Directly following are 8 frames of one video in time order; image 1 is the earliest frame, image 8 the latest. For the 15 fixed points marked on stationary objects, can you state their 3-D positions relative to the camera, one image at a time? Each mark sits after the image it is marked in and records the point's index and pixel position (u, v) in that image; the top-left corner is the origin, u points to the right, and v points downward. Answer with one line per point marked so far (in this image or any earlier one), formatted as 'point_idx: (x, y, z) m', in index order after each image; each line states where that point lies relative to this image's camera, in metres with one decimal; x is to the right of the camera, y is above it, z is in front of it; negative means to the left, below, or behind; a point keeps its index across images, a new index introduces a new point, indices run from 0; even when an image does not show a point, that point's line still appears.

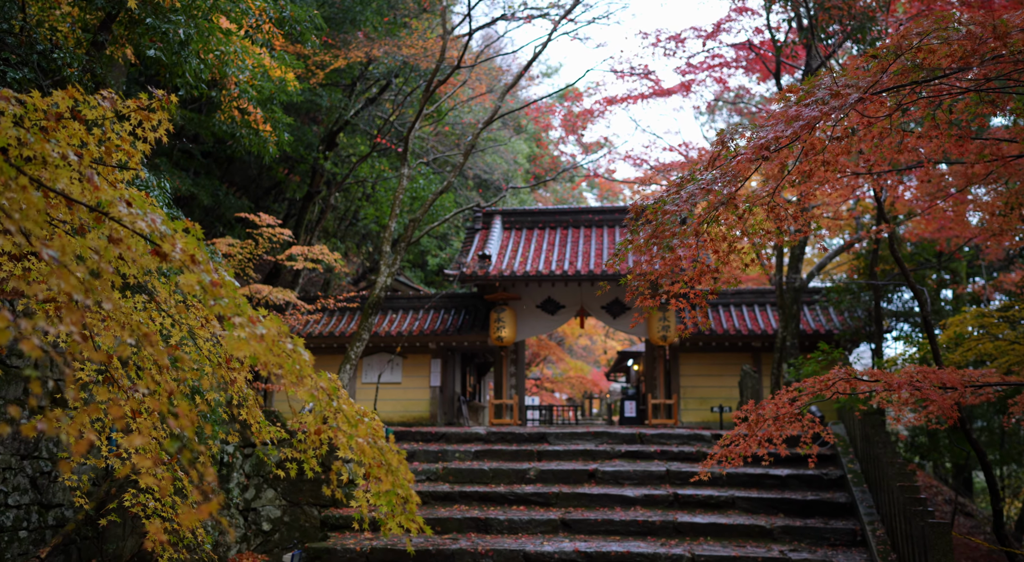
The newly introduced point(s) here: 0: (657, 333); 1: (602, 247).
0: (+2.5, -0.9, +16.5) m
1: (+1.7, +0.6, +17.9) m
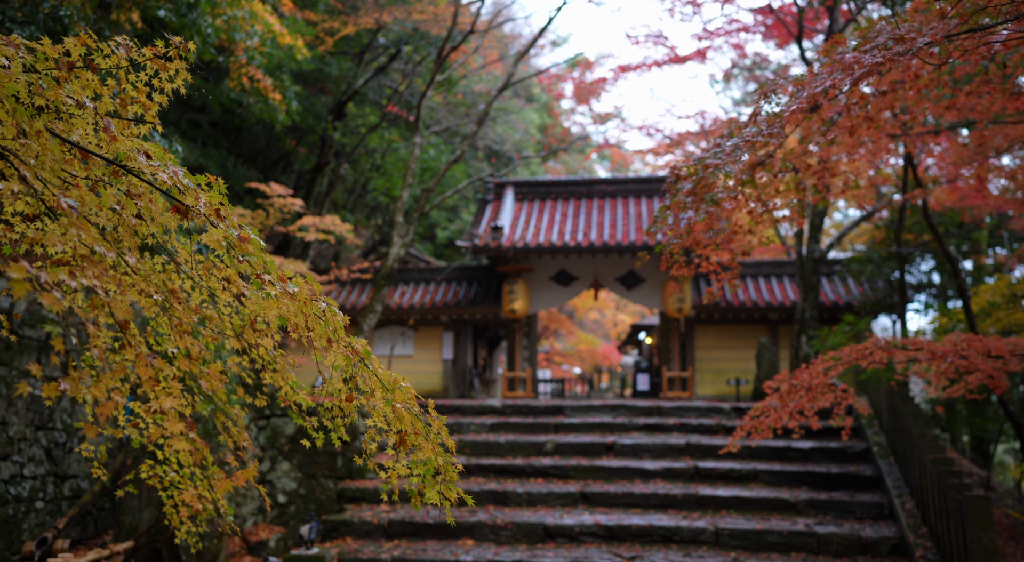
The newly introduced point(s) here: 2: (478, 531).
0: (+2.8, -0.4, +16.2) m
1: (+2.0, +1.2, +17.6) m
2: (-0.3, -2.6, +9.6) m
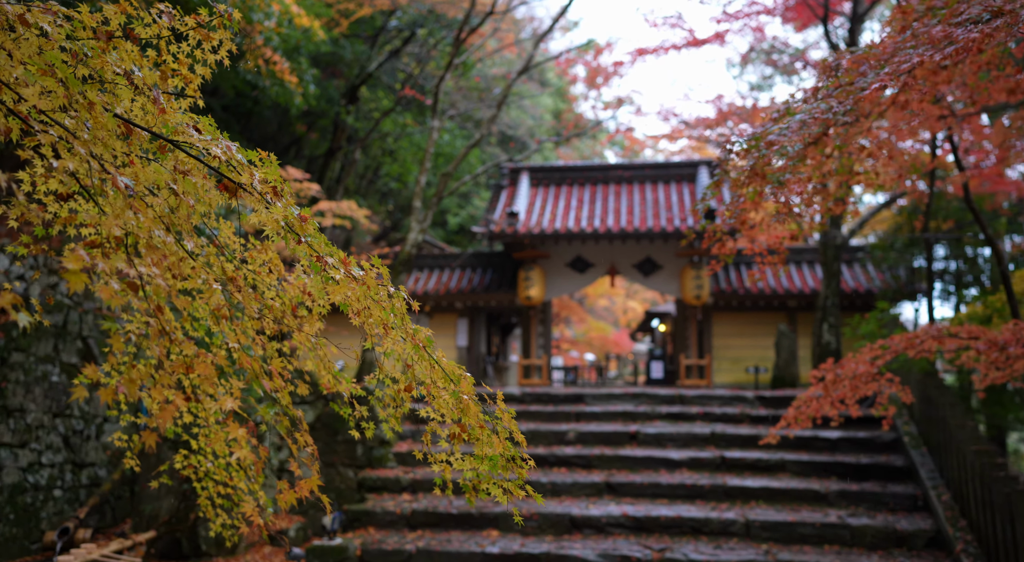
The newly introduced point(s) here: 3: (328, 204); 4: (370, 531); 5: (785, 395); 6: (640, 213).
0: (+3.0, -0.2, +16.0) m
1: (+2.3, +1.4, +17.4) m
2: (-0.1, -2.4, +9.4) m
3: (-2.5, +1.1, +12.8) m
4: (-1.5, -2.5, +9.5) m
5: (+3.6, -1.5, +12.3) m
6: (+2.3, +1.2, +16.9) m
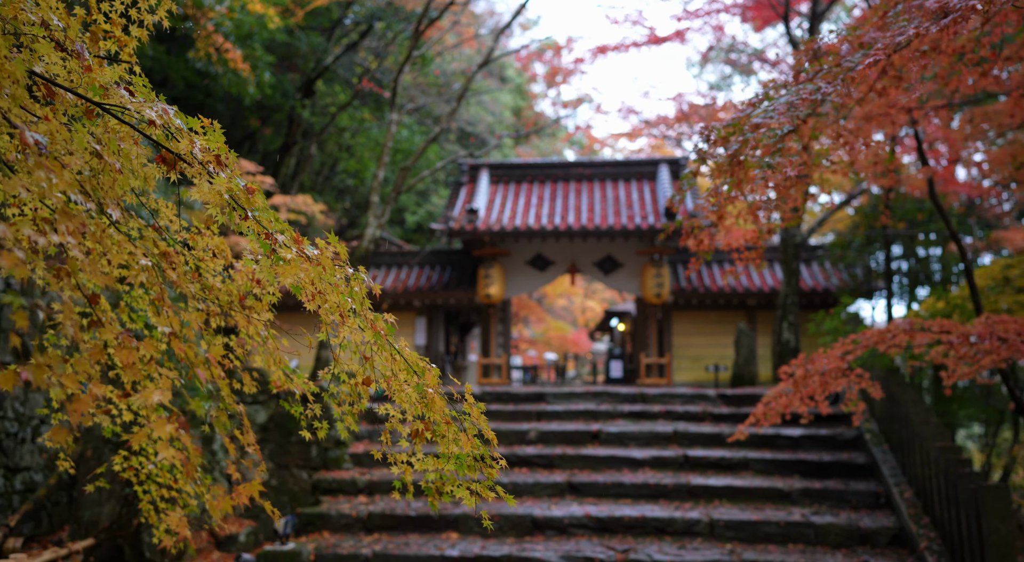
0: (+2.4, -0.2, +15.9) m
1: (+1.5, +1.5, +17.2) m
2: (-0.5, -2.4, +9.2) m
3: (-3.0, +1.1, +12.4) m
4: (-1.8, -2.5, +9.2) m
5: (+3.1, -1.5, +12.3) m
6: (+1.6, +1.2, +16.8) m
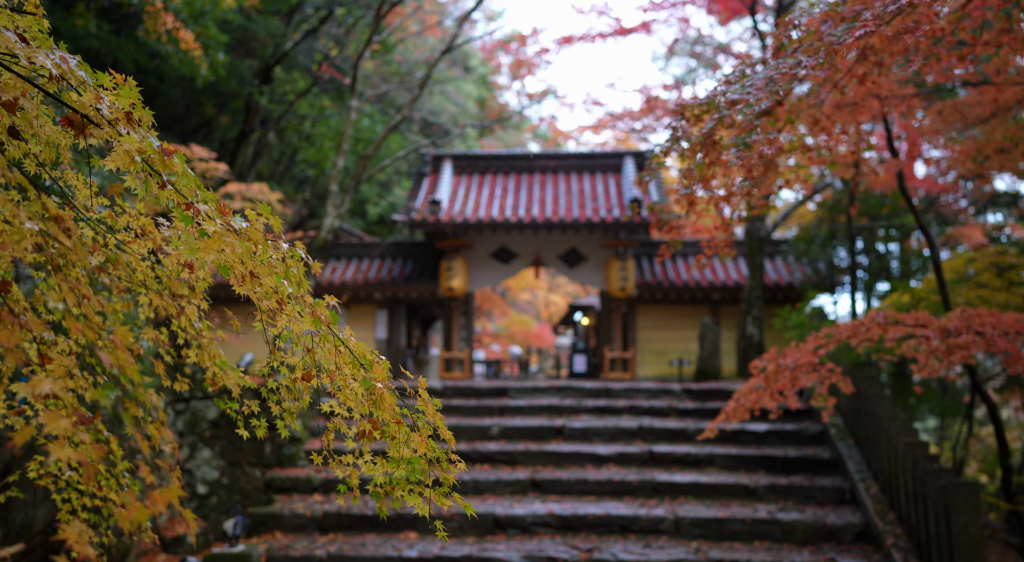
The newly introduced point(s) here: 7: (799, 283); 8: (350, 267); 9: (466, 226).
0: (+1.7, -0.1, +15.7) m
1: (+0.9, +1.6, +17.0) m
2: (-0.9, -2.3, +8.9) m
3: (-3.5, +1.2, +12.0) m
4: (-2.2, -2.4, +8.8) m
5: (+2.6, -1.4, +12.1) m
6: (+0.9, +1.4, +16.5) m
7: (+4.9, 0.0, +16.0) m
8: (-2.9, +0.2, +16.8) m
9: (-0.8, +0.9, +15.7) m
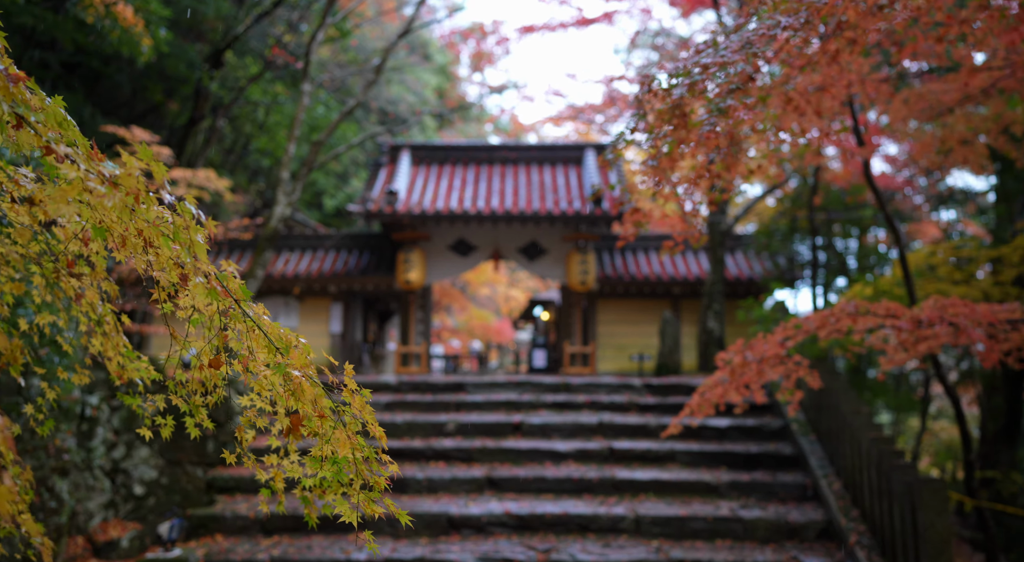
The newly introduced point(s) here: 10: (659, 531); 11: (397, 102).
0: (+1.1, +0.1, +15.4) m
1: (+0.1, +1.7, +16.7) m
2: (-1.3, -2.2, +8.5) m
3: (-4.0, +1.3, +11.5) m
4: (-2.6, -2.3, +8.4) m
5: (+2.0, -1.3, +11.9) m
6: (+0.2, +1.5, +16.2) m
7: (+4.2, +0.1, +15.9) m
8: (-3.6, +0.4, +16.4) m
9: (-1.4, +1.0, +15.3) m
10: (+1.3, -2.3, +8.6) m
11: (-2.4, +3.8, +19.7) m
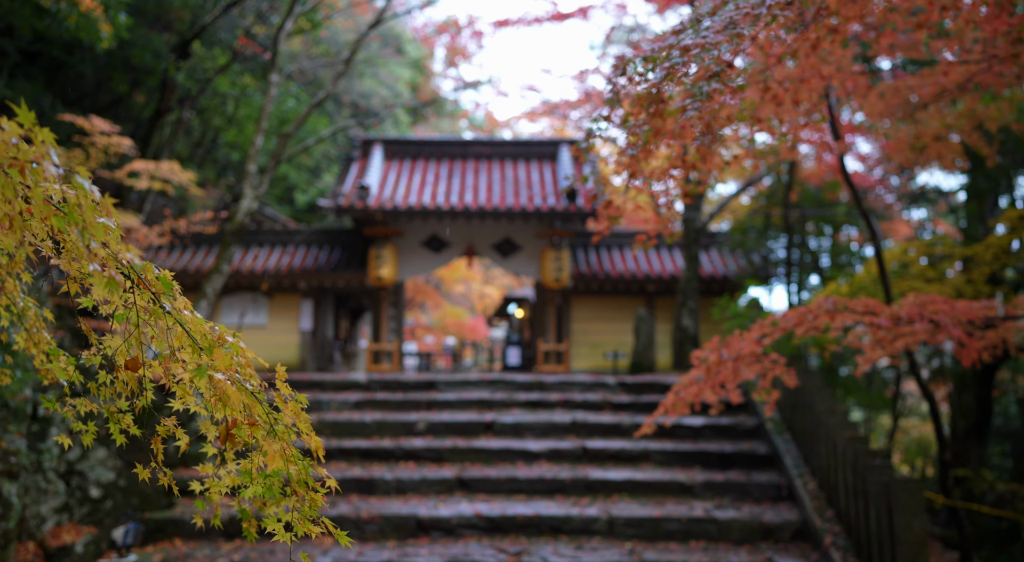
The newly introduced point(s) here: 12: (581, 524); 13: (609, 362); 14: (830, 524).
0: (+0.6, +0.1, +15.2) m
1: (-0.3, +1.8, +16.5) m
2: (-1.5, -2.2, +8.3) m
3: (-4.4, +1.4, +11.2) m
4: (-2.9, -2.2, +8.1) m
5: (+1.7, -1.2, +11.7) m
6: (-0.2, +1.5, +16.0) m
7: (+3.8, +0.1, +15.8) m
8: (-4.1, +0.4, +16.1) m
9: (-1.9, +1.1, +15.1) m
10: (+1.1, -2.3, +8.4) m
11: (-2.9, +3.8, +19.4) m
12: (+0.6, -2.2, +8.4) m
13: (+1.6, -1.4, +15.8) m
14: (+2.8, -2.1, +8.2) m
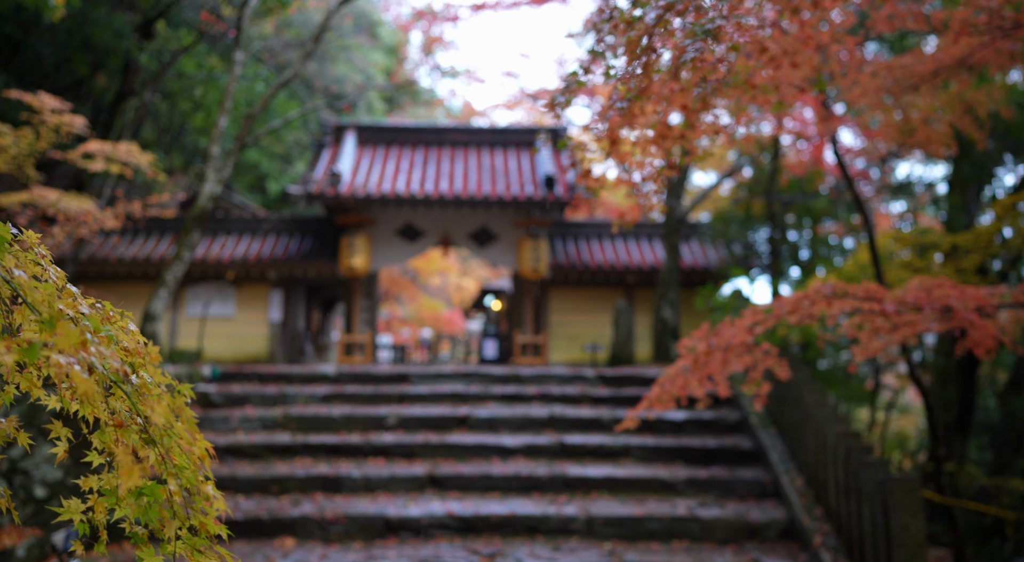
0: (+0.3, +0.3, +14.8) m
1: (-0.7, +1.9, +16.0) m
2: (-1.7, -2.0, +7.8) m
3: (-4.6, +1.5, +10.7) m
4: (-3.1, -2.1, +7.6) m
5: (+1.4, -1.1, +11.3) m
6: (-0.6, +1.7, +15.5) m
7: (+3.4, +0.3, +15.4) m
8: (-4.5, +0.6, +15.5) m
9: (-2.2, +1.3, +14.6) m
10: (+0.9, -2.1, +8.0) m
11: (-3.4, +4.0, +18.9) m
12: (+0.4, -2.1, +8.0) m
13: (+1.2, -1.2, +15.4) m
14: (+2.6, -2.0, +7.8) m
